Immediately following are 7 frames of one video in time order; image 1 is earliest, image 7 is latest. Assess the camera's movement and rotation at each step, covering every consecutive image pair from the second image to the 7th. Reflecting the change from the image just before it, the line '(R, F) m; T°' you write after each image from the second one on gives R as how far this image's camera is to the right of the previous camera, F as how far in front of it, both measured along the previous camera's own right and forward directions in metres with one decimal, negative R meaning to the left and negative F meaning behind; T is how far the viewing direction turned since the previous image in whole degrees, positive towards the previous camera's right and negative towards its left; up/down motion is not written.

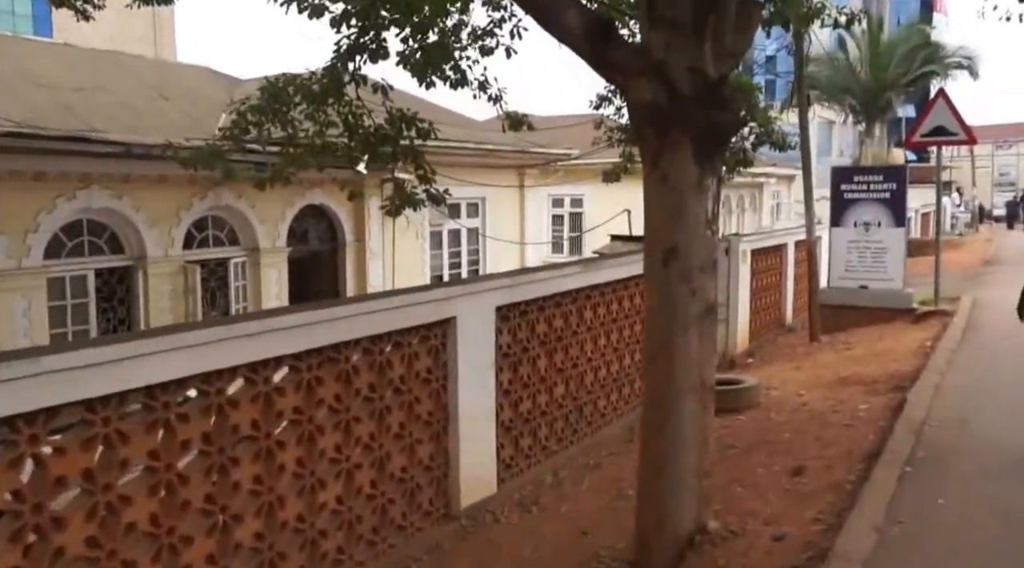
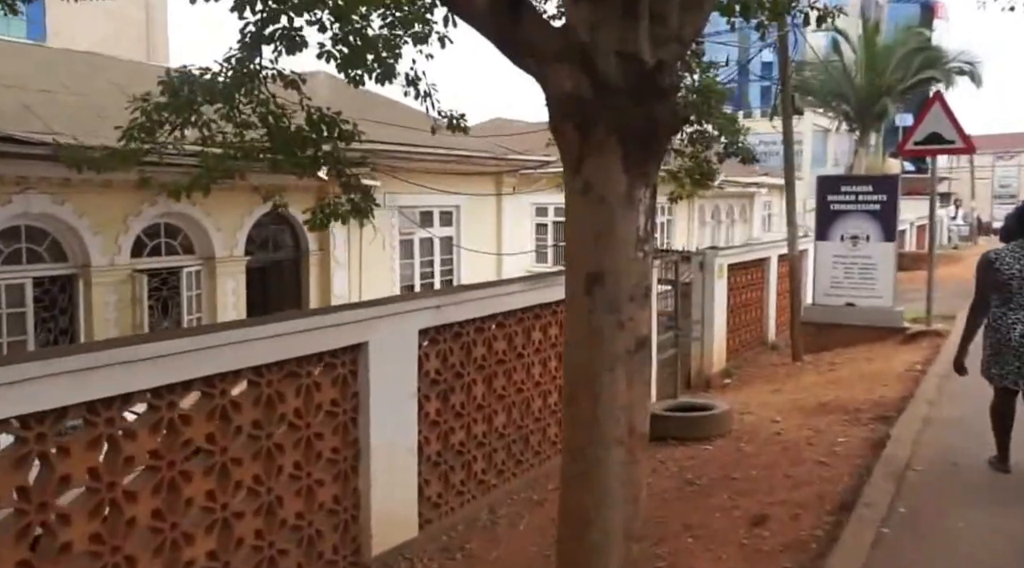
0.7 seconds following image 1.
(+0.4, +0.6) m; 0°
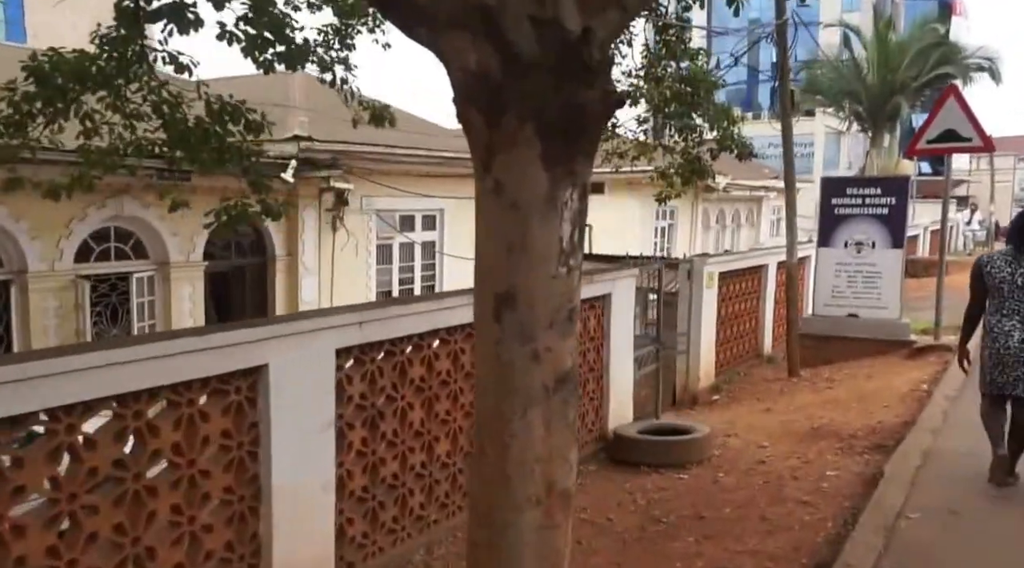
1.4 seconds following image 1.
(+0.4, +0.6) m; -1°
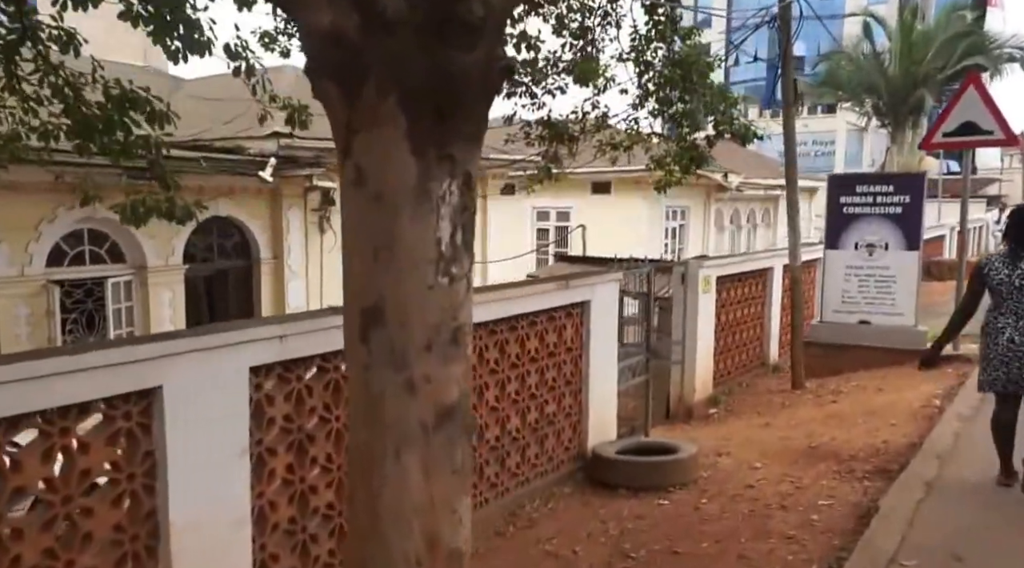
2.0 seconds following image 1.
(+0.4, +0.5) m; -1°
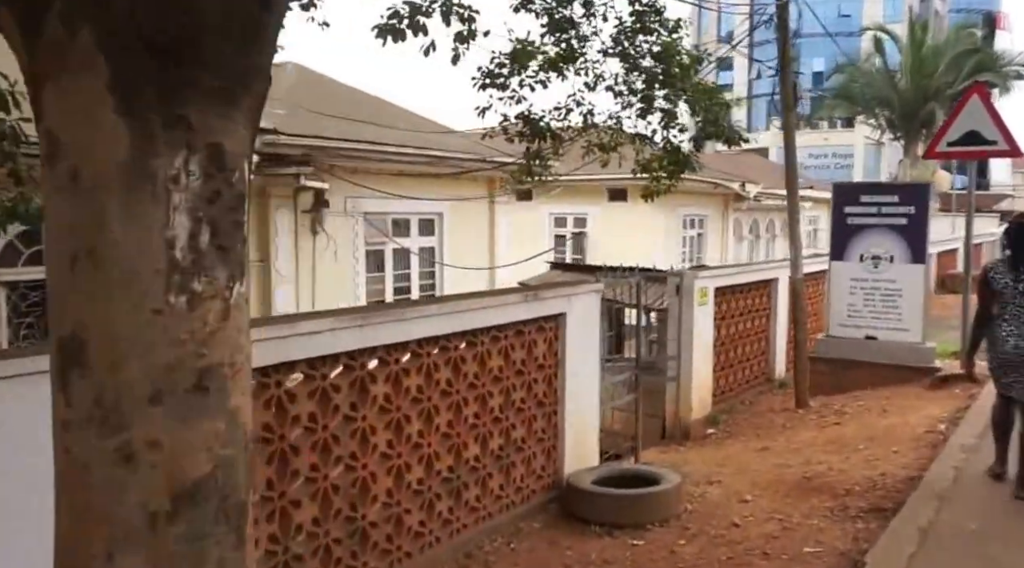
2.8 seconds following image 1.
(+0.4, +0.5) m; -2°
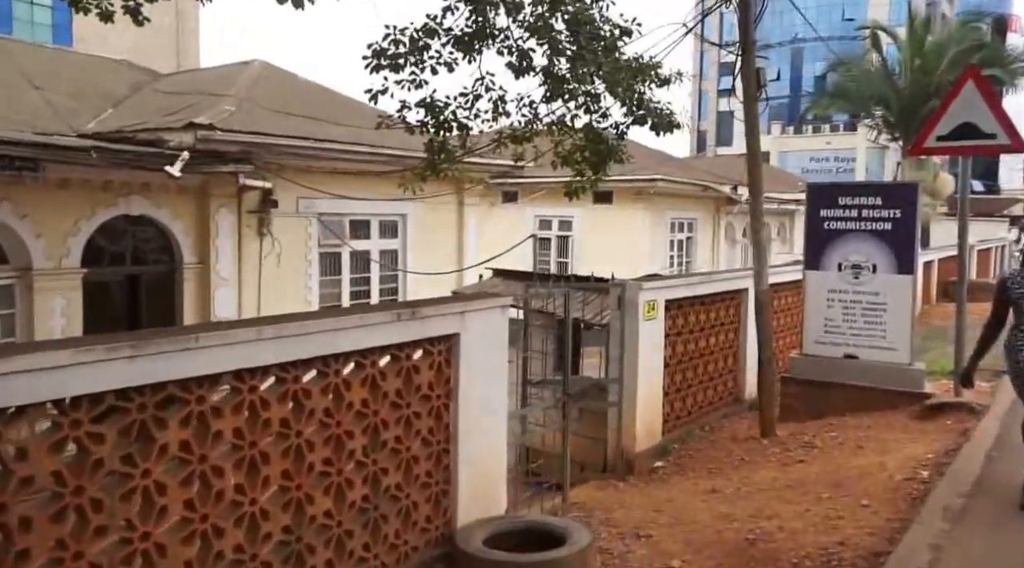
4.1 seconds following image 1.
(+0.7, +1.1) m; -1°
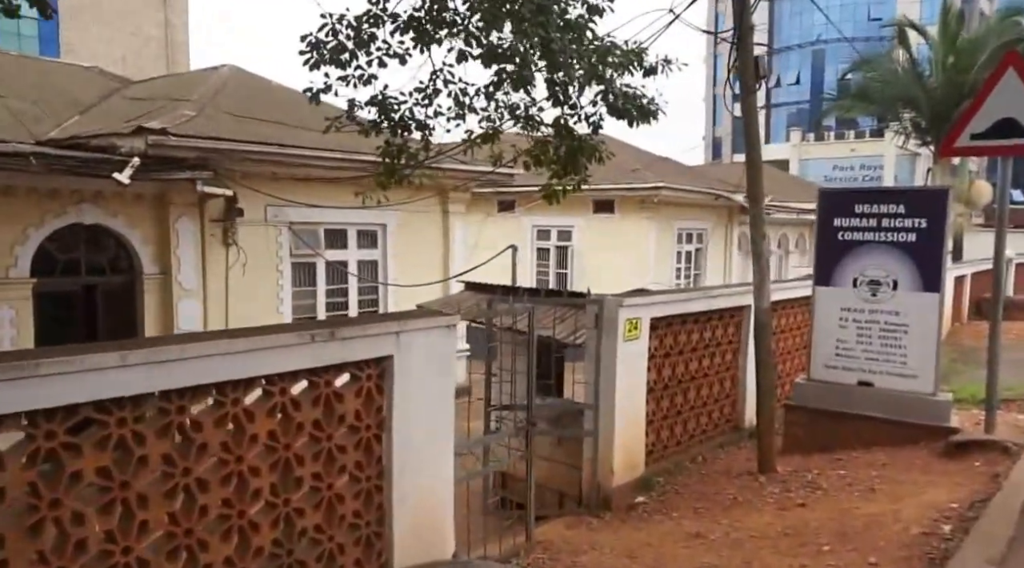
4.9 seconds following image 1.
(+0.4, +0.8) m; -2°
